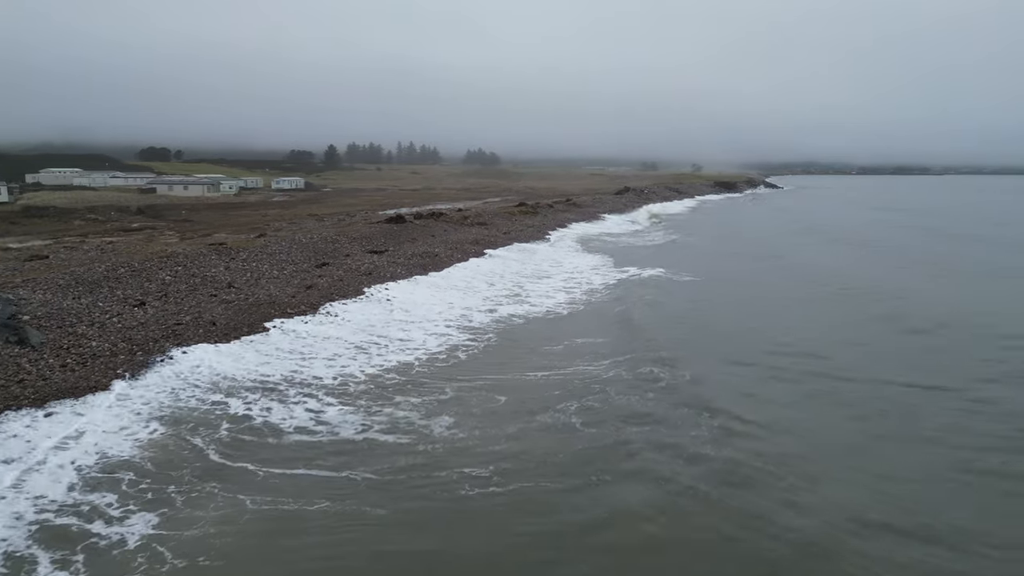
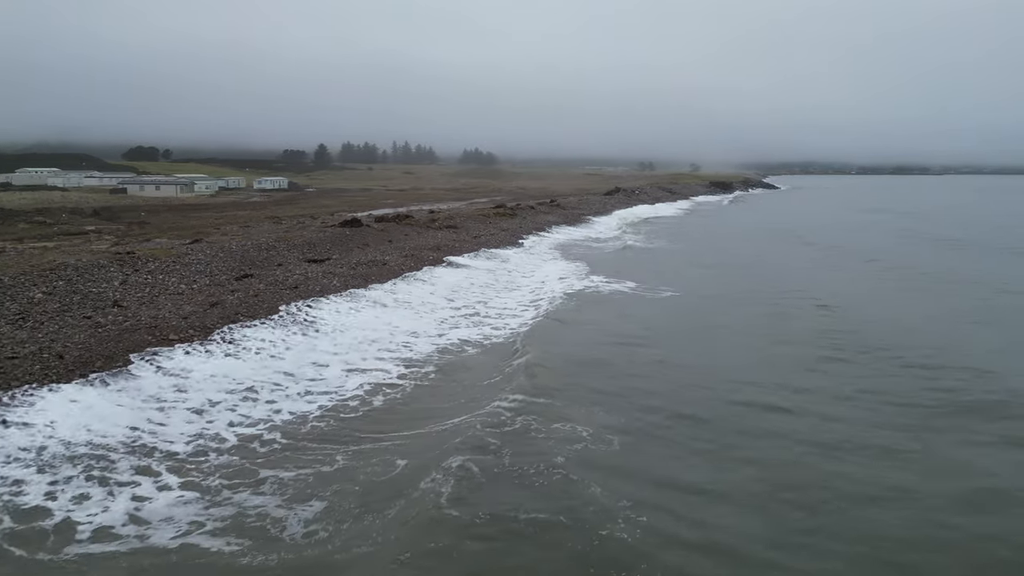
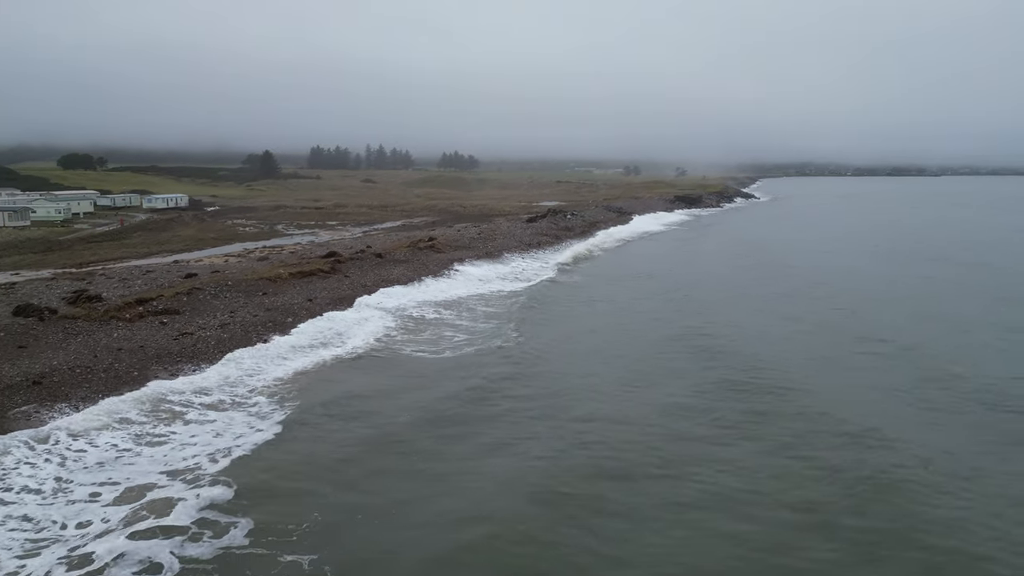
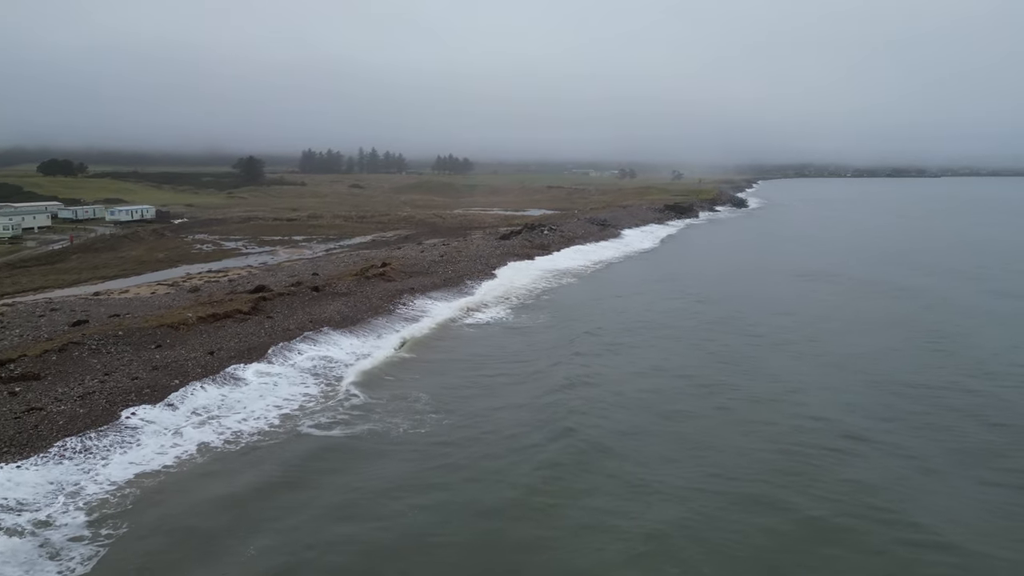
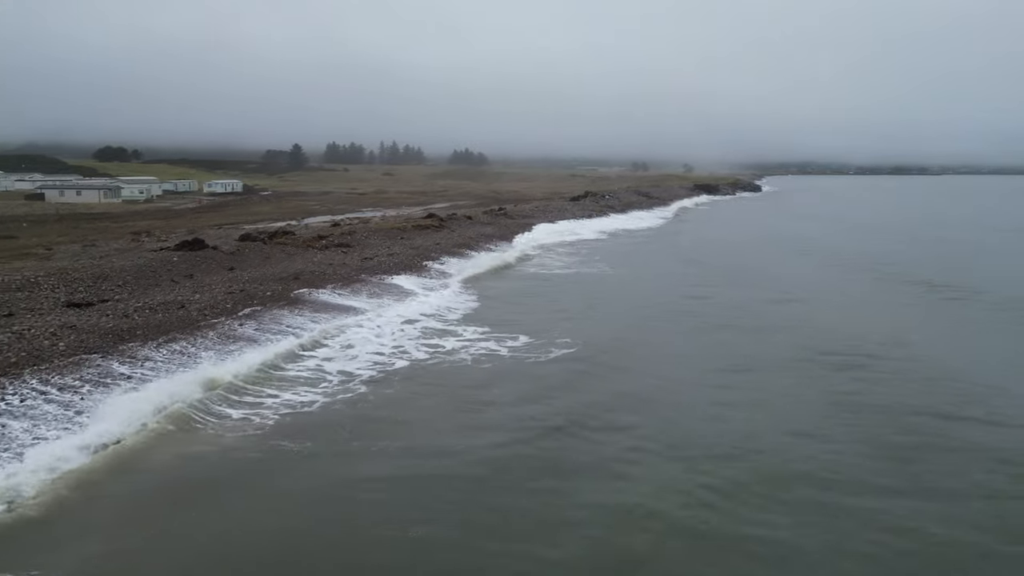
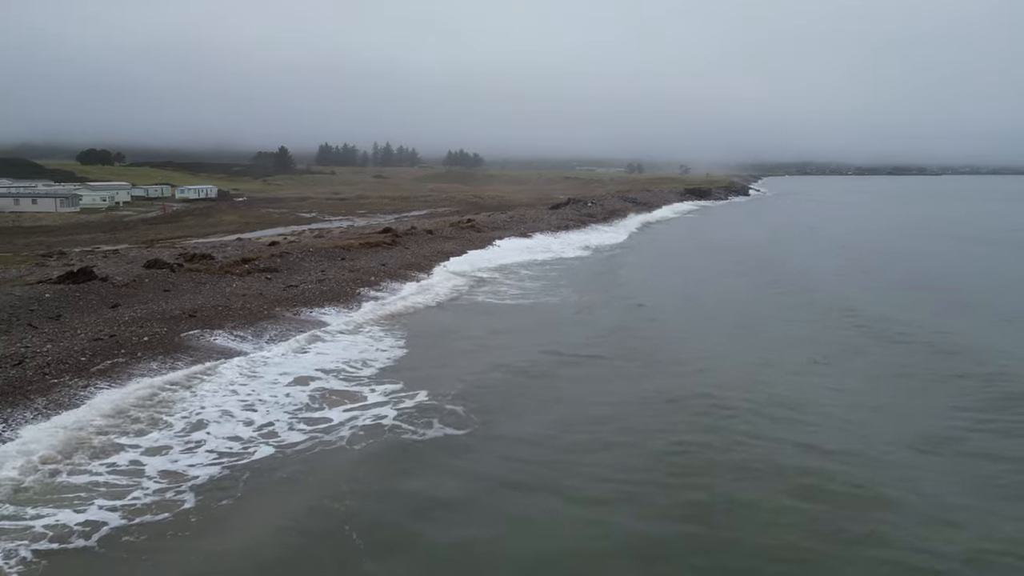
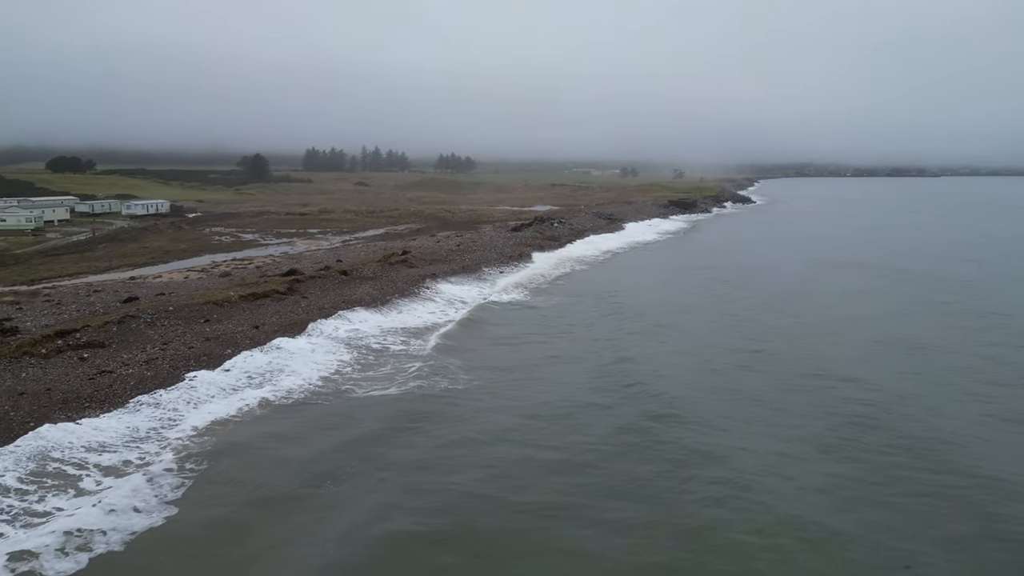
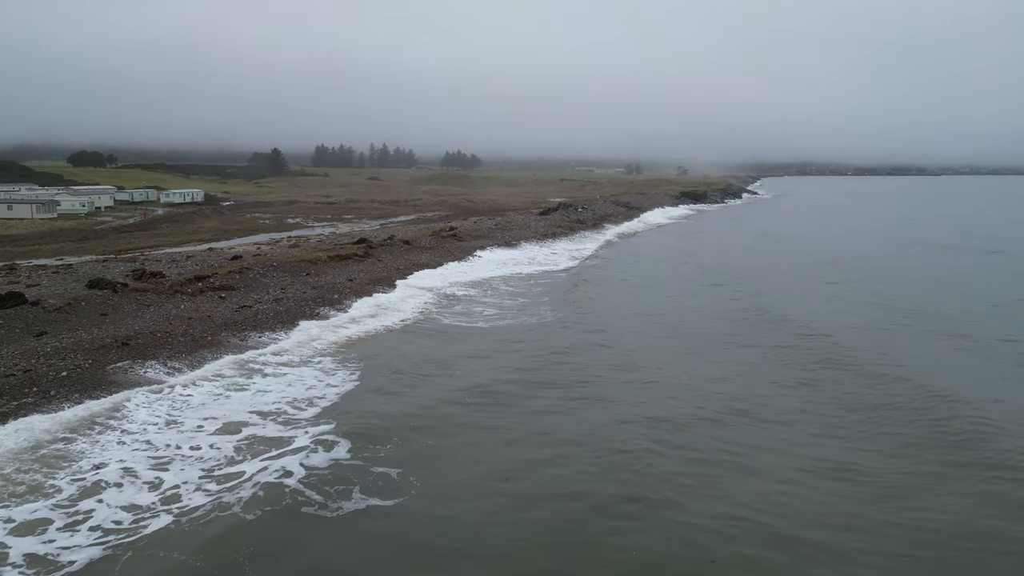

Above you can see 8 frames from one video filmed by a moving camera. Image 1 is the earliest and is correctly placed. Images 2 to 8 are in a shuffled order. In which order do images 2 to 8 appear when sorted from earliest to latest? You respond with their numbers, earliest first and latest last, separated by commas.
2, 5, 6, 8, 3, 7, 4
